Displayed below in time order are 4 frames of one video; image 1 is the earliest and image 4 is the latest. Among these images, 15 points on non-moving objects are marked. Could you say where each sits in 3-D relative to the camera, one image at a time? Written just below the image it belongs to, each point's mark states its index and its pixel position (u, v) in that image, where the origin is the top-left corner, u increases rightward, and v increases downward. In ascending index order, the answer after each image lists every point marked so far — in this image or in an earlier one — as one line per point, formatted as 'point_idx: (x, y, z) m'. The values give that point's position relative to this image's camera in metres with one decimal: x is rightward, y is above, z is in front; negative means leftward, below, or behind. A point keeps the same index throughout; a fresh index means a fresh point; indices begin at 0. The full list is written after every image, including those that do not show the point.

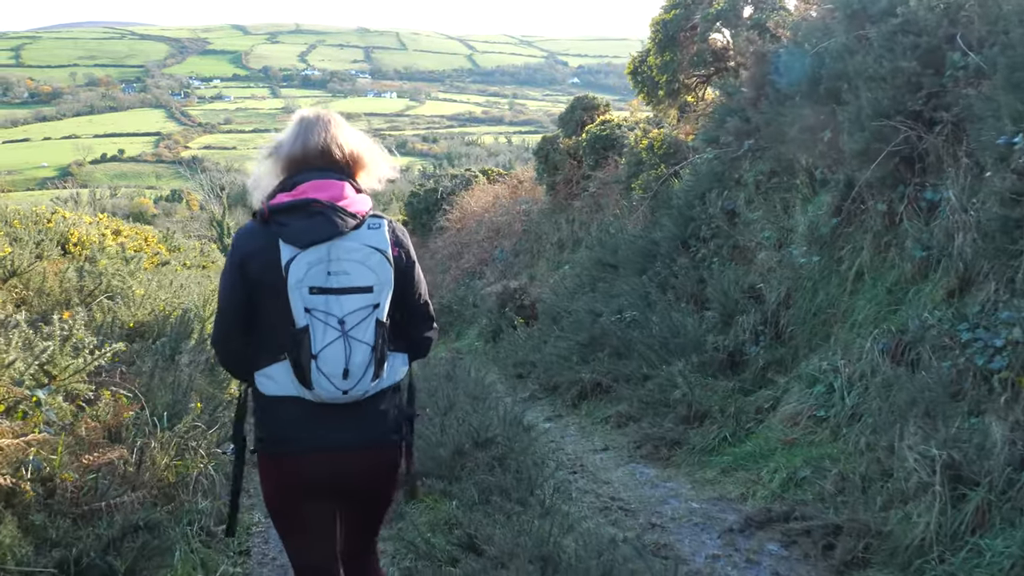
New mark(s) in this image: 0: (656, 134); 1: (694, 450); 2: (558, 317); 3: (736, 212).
0: (+1.2, +1.3, +11.0) m
1: (+0.8, -0.7, +5.5) m
2: (+0.4, -0.2, +10.5) m
3: (+1.3, +0.5, +8.0) m
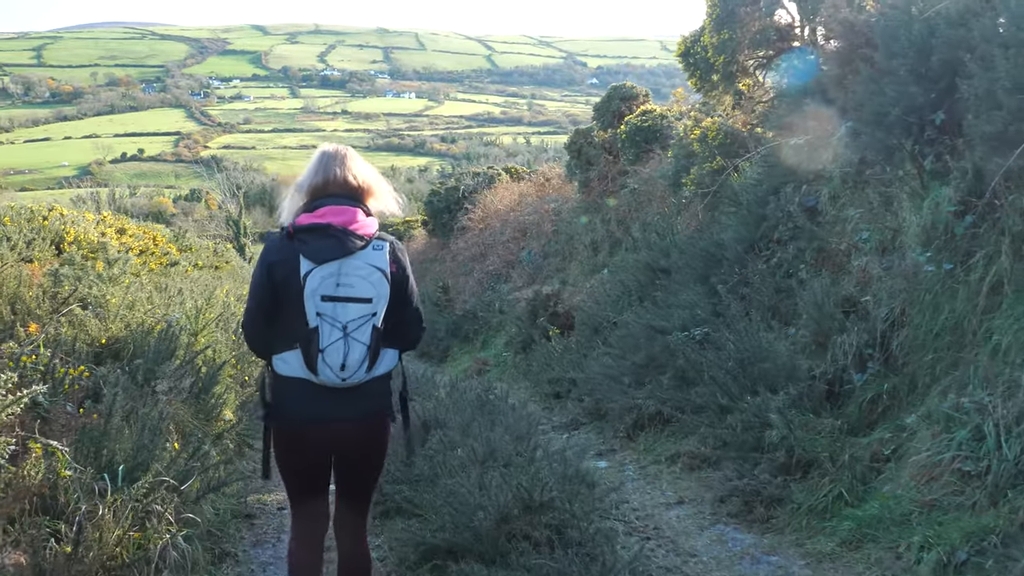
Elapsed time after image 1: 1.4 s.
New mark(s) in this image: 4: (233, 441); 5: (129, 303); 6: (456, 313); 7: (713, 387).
0: (+1.5, +1.2, +9.8) m
1: (+0.9, -0.7, +4.4) m
2: (+0.6, -0.3, +9.3) m
3: (+1.6, +0.4, +6.8) m
4: (-1.3, -0.7, +6.1) m
5: (-2.0, -0.1, +6.9) m
6: (-0.6, -0.3, +15.1) m
7: (+0.9, -0.4, +5.7) m
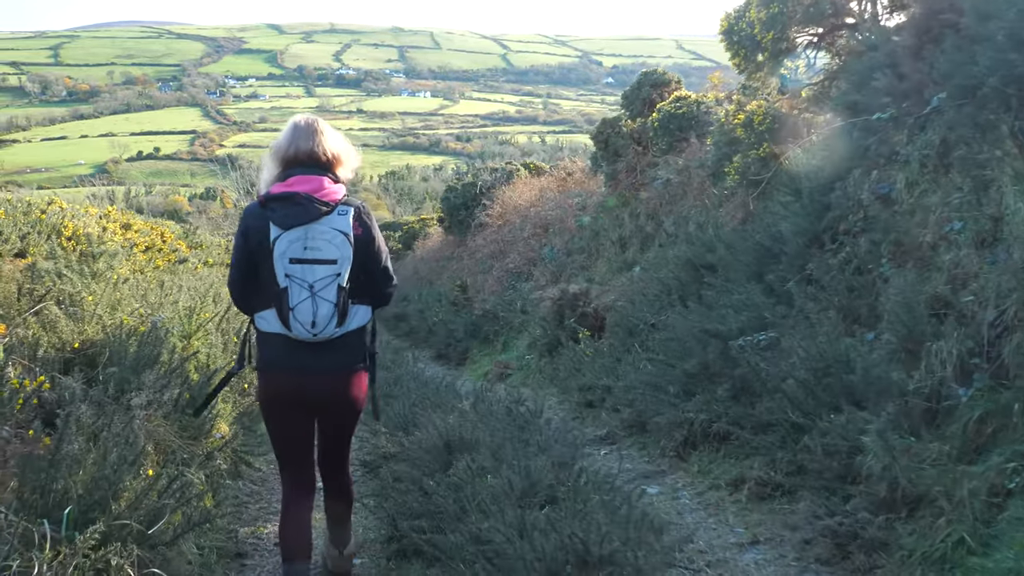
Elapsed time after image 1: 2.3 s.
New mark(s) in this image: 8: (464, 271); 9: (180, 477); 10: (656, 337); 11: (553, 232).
0: (+1.6, +1.2, +9.0) m
1: (+1.1, -0.7, +3.5) m
2: (+0.8, -0.3, +8.5) m
3: (+1.7, +0.4, +6.0) m
4: (-1.1, -0.7, +5.3) m
5: (-1.8, -0.1, +6.1) m
6: (-0.4, -0.3, +14.3) m
7: (+1.0, -0.4, +4.9) m
8: (-0.7, +0.2, +19.8) m
9: (-1.0, -0.6, +4.1) m
10: (+0.8, -0.3, +7.5) m
11: (+0.5, +0.7, +16.2) m
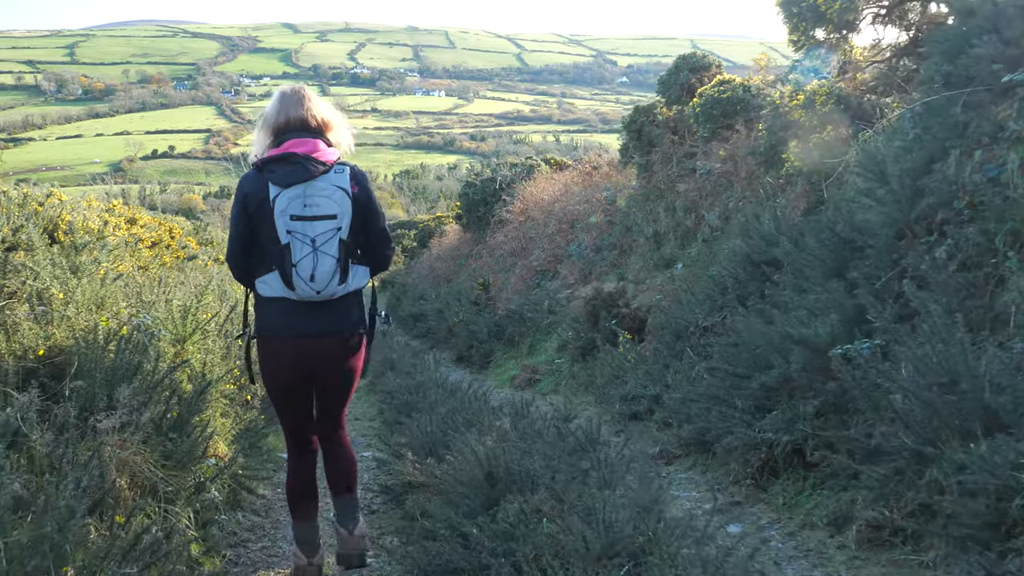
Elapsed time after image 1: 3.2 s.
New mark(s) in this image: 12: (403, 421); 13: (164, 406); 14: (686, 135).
0: (+1.9, +1.2, +8.1) m
1: (+1.2, -0.7, +2.7) m
2: (+1.0, -0.3, +7.7) m
3: (+1.9, +0.4, +5.1) m
4: (-1.0, -0.7, +4.4) m
5: (-1.6, 0.0, +5.2) m
6: (-0.1, -0.3, +13.4) m
7: (+1.2, -0.4, +4.0) m
8: (-0.4, +0.3, +19.0) m
9: (-0.9, -0.6, +3.2) m
10: (+1.0, -0.3, +6.6) m
11: (+0.8, +0.7, +15.3) m
12: (-0.6, -0.8, +7.4) m
13: (-1.1, -0.4, +4.2) m
14: (+1.6, +1.4, +12.3) m
